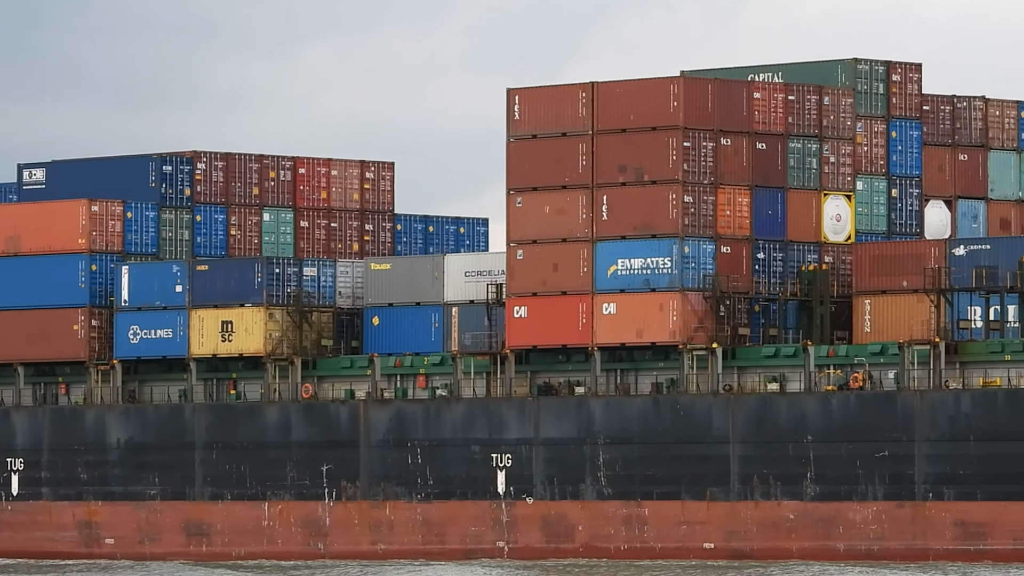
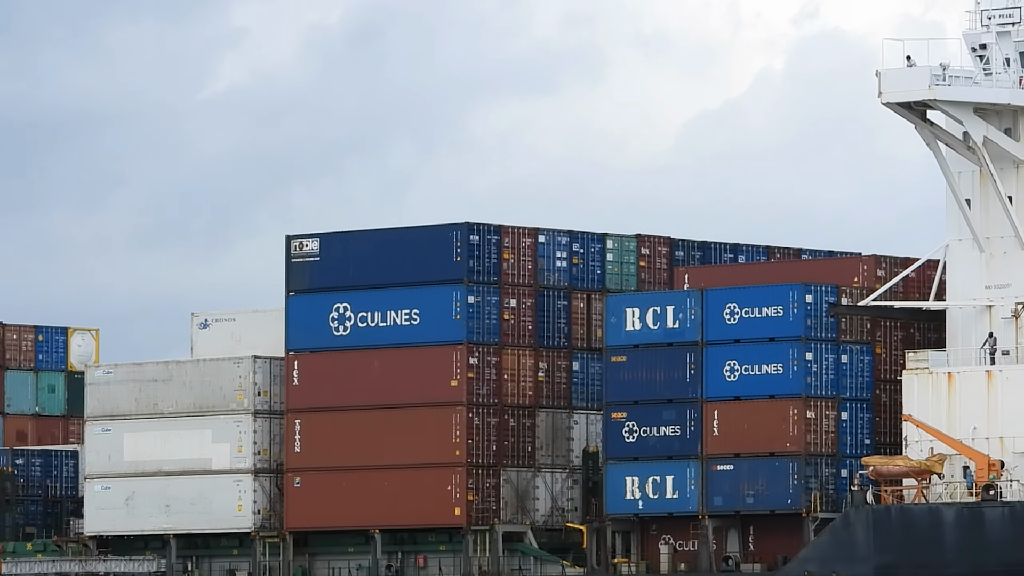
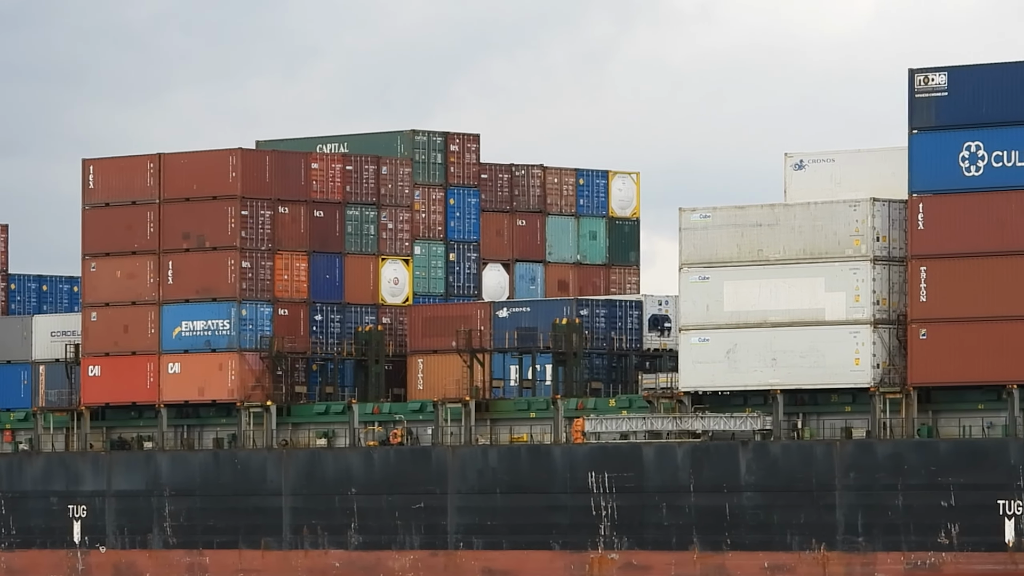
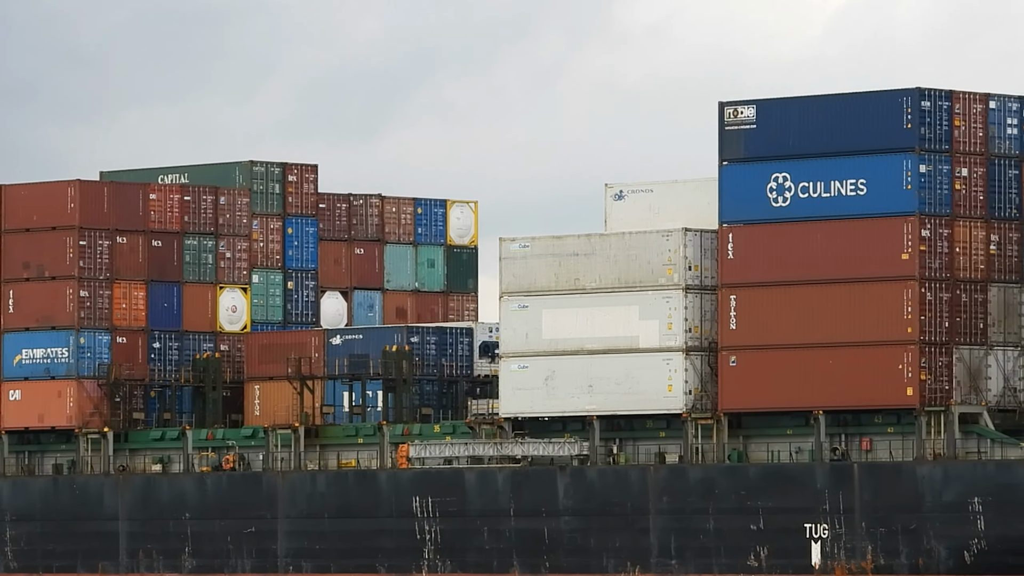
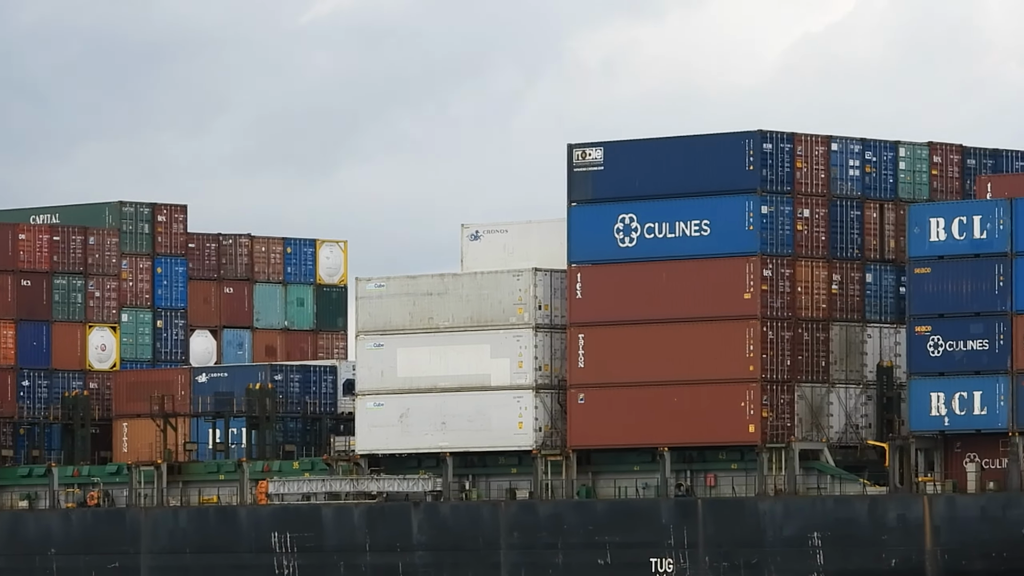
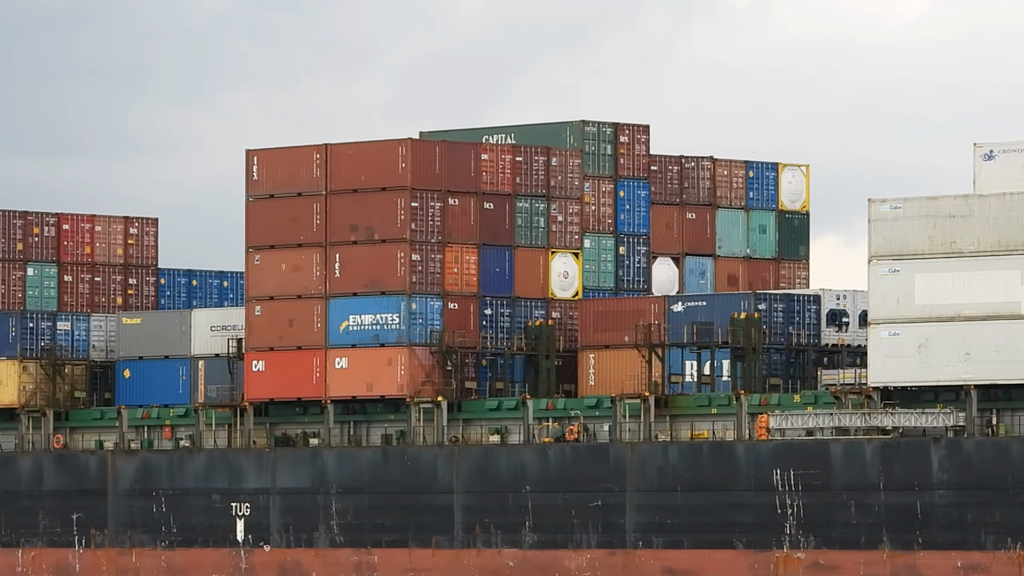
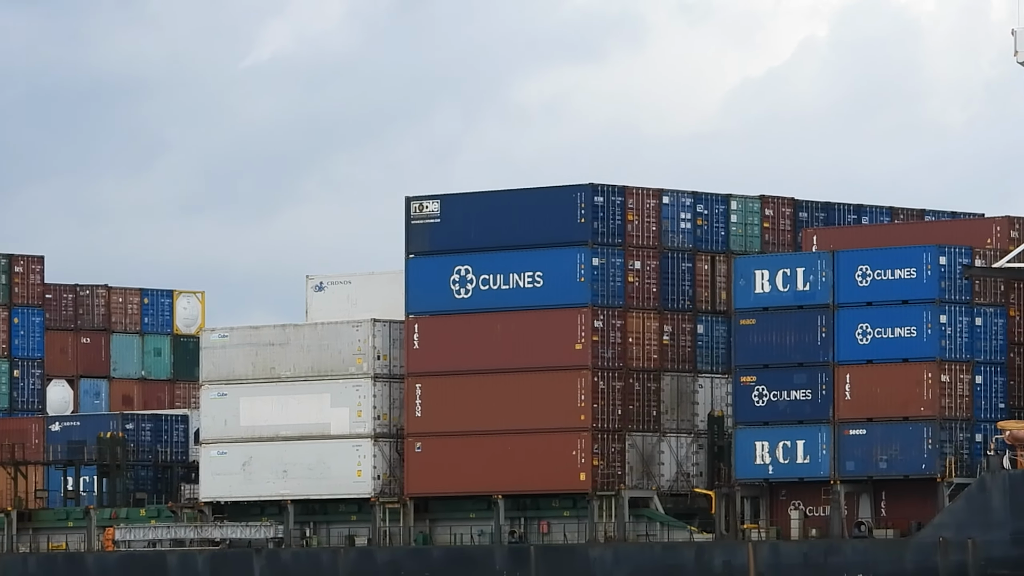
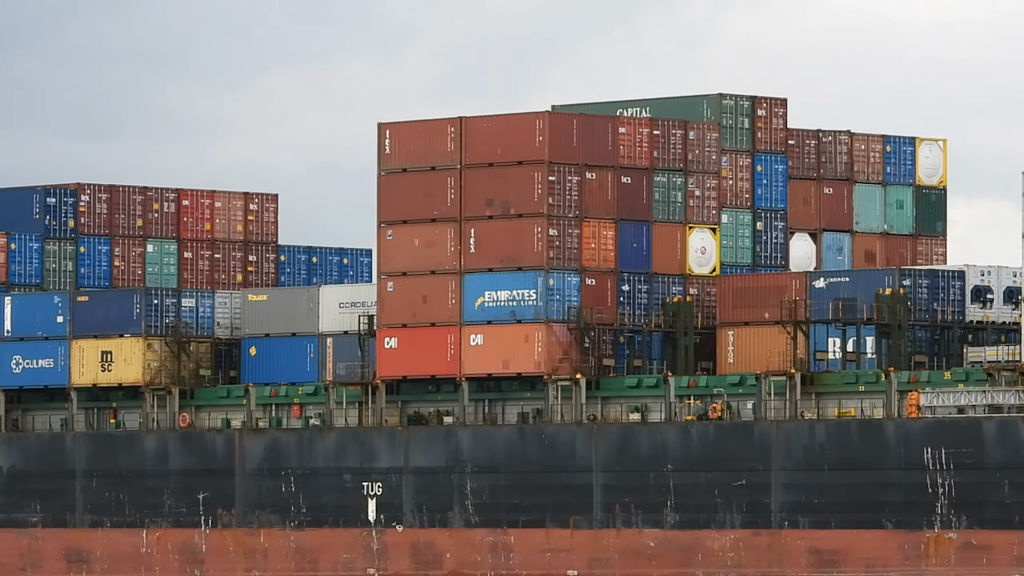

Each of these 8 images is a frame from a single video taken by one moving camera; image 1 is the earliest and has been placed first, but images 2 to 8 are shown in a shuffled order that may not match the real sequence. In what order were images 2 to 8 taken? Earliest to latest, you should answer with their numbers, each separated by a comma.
8, 6, 3, 4, 5, 7, 2
